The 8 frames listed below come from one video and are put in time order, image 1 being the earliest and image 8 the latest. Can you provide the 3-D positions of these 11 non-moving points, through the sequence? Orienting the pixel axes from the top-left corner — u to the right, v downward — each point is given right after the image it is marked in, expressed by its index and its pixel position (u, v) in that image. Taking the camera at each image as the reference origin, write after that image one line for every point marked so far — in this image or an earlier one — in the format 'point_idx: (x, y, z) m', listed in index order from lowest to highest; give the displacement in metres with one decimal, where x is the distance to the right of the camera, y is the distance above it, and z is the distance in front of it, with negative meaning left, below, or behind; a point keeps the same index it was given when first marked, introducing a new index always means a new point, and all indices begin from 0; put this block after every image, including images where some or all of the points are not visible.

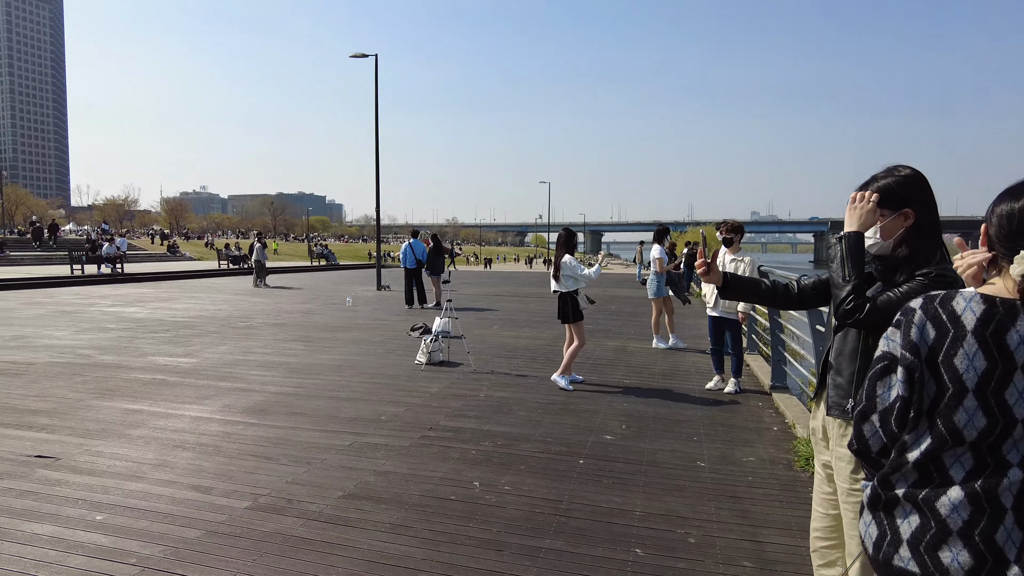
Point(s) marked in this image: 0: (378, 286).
0: (-4.1, 0.0, +19.9) m
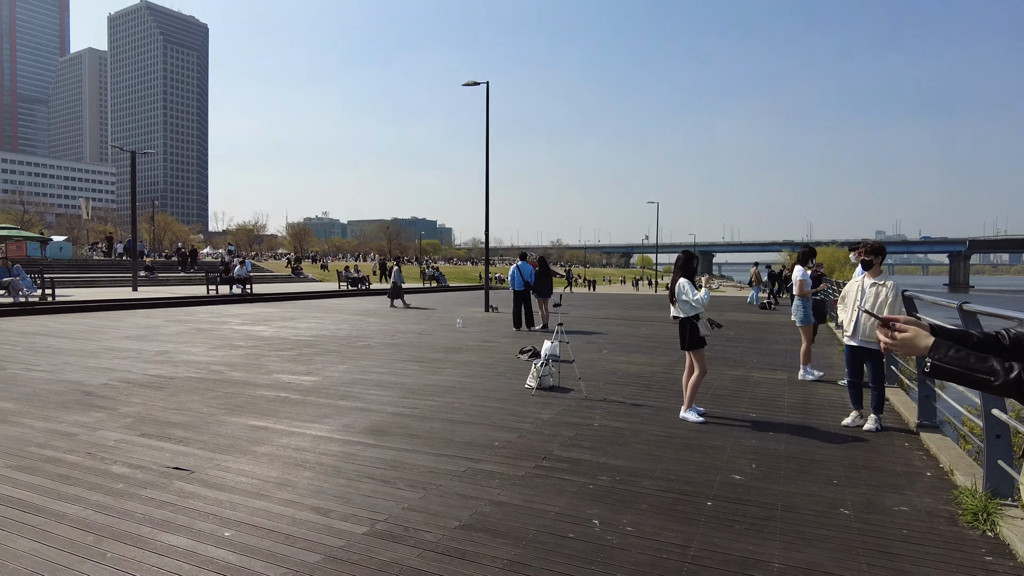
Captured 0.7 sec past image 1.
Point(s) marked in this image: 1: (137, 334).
0: (-0.8, -0.6, +20.1) m
1: (-7.5, -0.9, +13.2) m
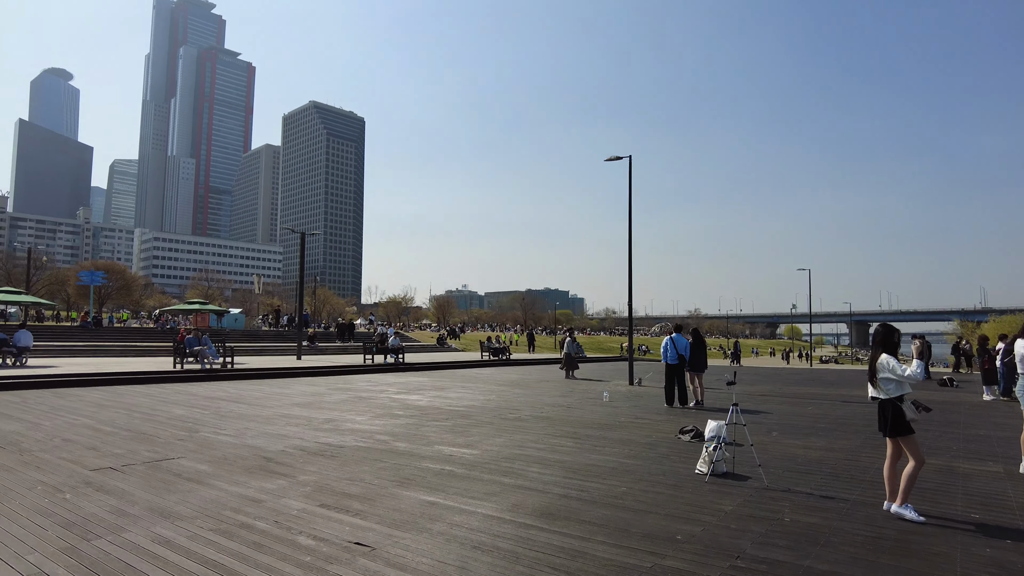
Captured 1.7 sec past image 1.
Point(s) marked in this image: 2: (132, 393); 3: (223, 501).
0: (+3.5, -2.8, +19.4) m
1: (-4.4, -2.4, +14.0) m
2: (-8.2, -2.3, +14.4) m
3: (-2.6, -1.9, +5.9) m
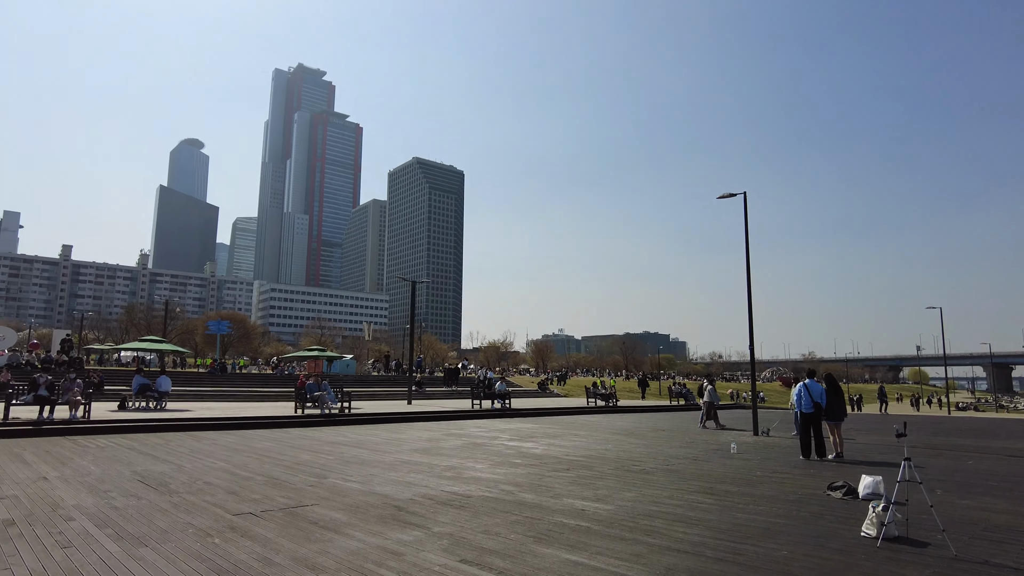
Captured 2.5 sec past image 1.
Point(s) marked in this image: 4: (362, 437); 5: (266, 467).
0: (+6.8, -3.9, +18.2) m
1: (-1.9, -3.4, +14.0) m
2: (-5.6, -3.4, +14.9) m
3: (-1.3, -2.3, +5.8) m
4: (-3.5, -3.5, +15.5) m
5: (-4.0, -2.9, +10.8) m
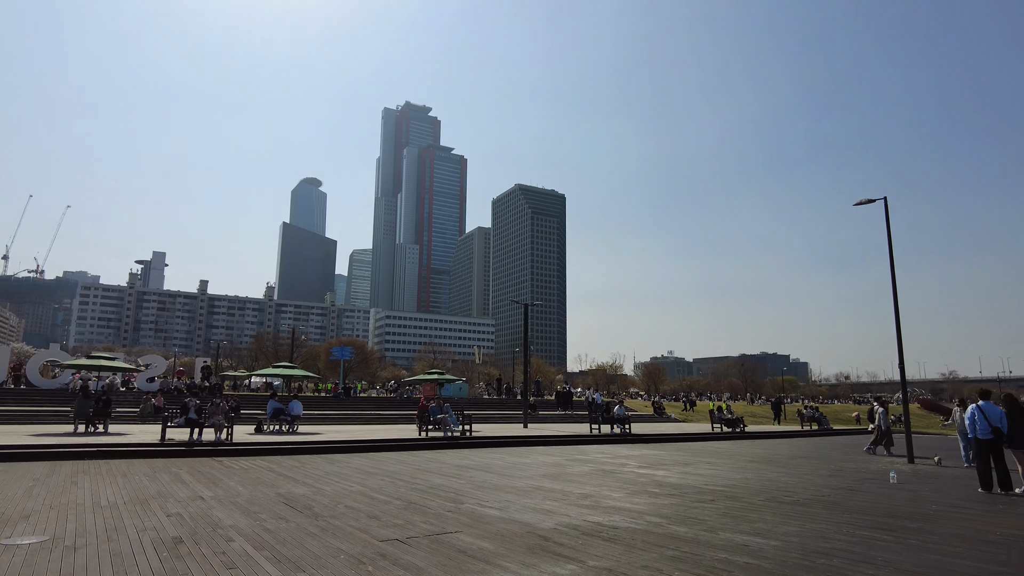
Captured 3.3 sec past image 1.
0: (+10.0, -4.3, +16.3) m
1: (+0.8, -3.8, +13.6) m
2: (-2.7, -3.9, +15.1) m
3: (+0.1, -2.5, +5.4) m
4: (-0.6, -4.1, +15.3) m
5: (-1.8, -3.3, +10.7) m
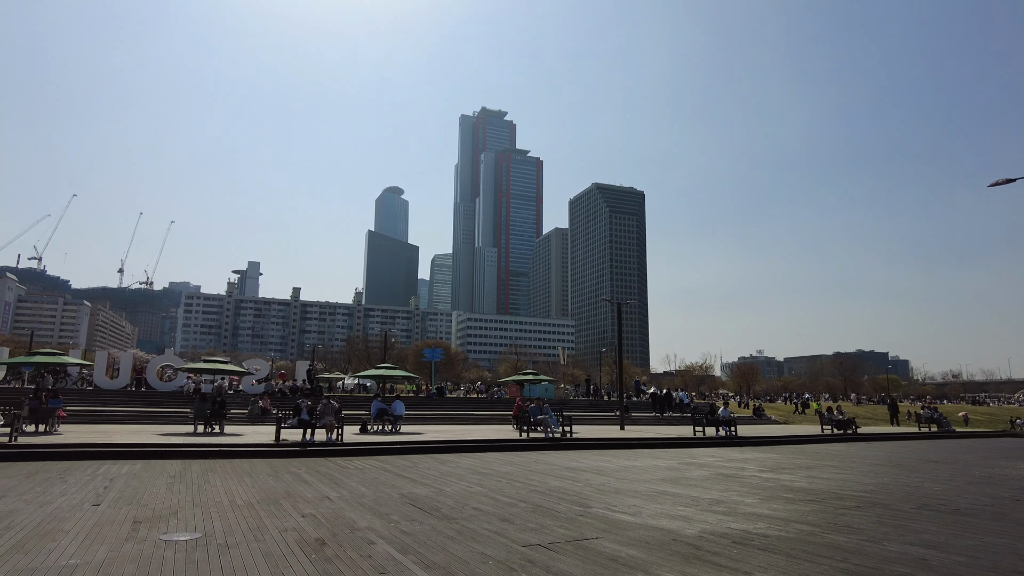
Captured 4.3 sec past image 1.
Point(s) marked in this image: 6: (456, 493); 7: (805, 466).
0: (+12.6, -3.9, +14.6) m
1: (+3.1, -3.7, +13.0) m
2: (-0.2, -3.9, +14.9) m
3: (+1.4, -2.4, +5.0) m
4: (+2.0, -4.0, +14.9) m
5: (+0.2, -3.3, +10.5) m
6: (-0.9, -3.2, +10.3) m
7: (+7.0, -4.2, +15.6) m
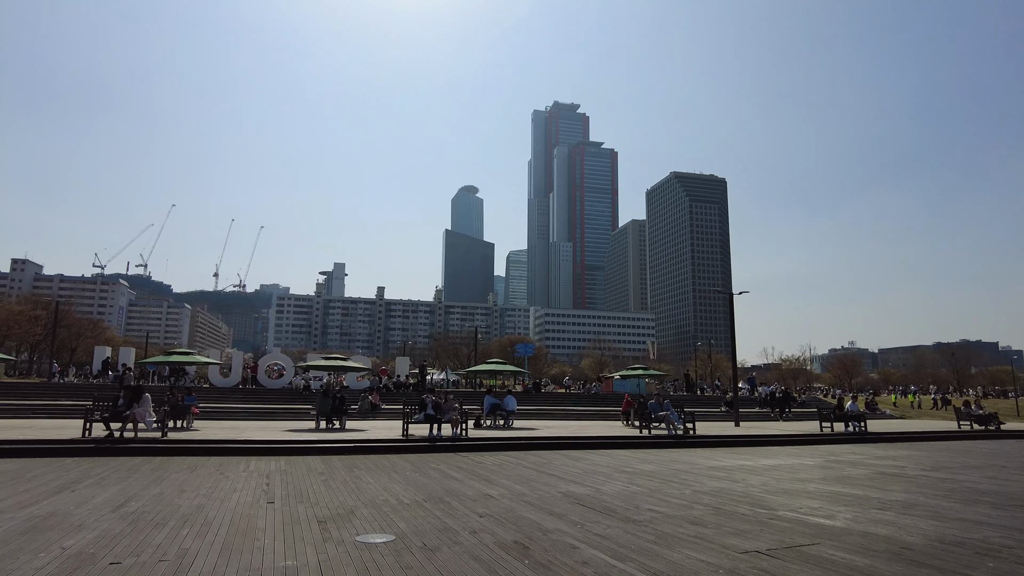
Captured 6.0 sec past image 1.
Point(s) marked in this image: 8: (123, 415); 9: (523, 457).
0: (+15.4, -3.4, +12.7) m
1: (+5.9, -3.5, +12.1) m
2: (+2.7, -3.7, +14.4) m
3: (+3.2, -2.2, +4.3) m
4: (+4.9, -3.7, +14.1) m
5: (+2.7, -3.1, +9.9) m
6: (+1.6, -3.1, +9.9) m
7: (+10.0, -3.8, +14.2) m
8: (-8.9, -2.9, +15.1) m
9: (+0.2, -3.7, +14.3) m
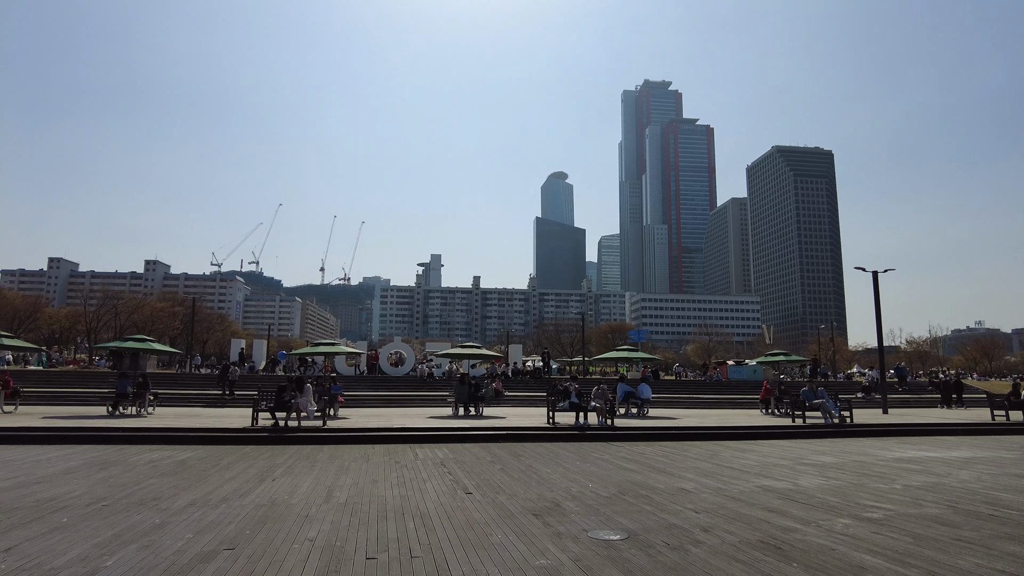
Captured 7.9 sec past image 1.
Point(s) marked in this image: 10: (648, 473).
0: (+18.4, -2.7, +10.0) m
1: (+8.9, -3.0, +10.7) m
2: (+6.1, -3.3, +13.4) m
3: (+5.2, -2.0, +3.4) m
4: (+8.2, -3.3, +12.9) m
5: (+5.4, -2.8, +9.0) m
6: (+4.3, -2.8, +9.2) m
7: (+13.3, -3.2, +12.3) m
8: (-5.4, -2.8, +15.7) m
9: (+3.6, -3.4, +13.7) m
10: (+2.1, -3.0, +10.5) m
